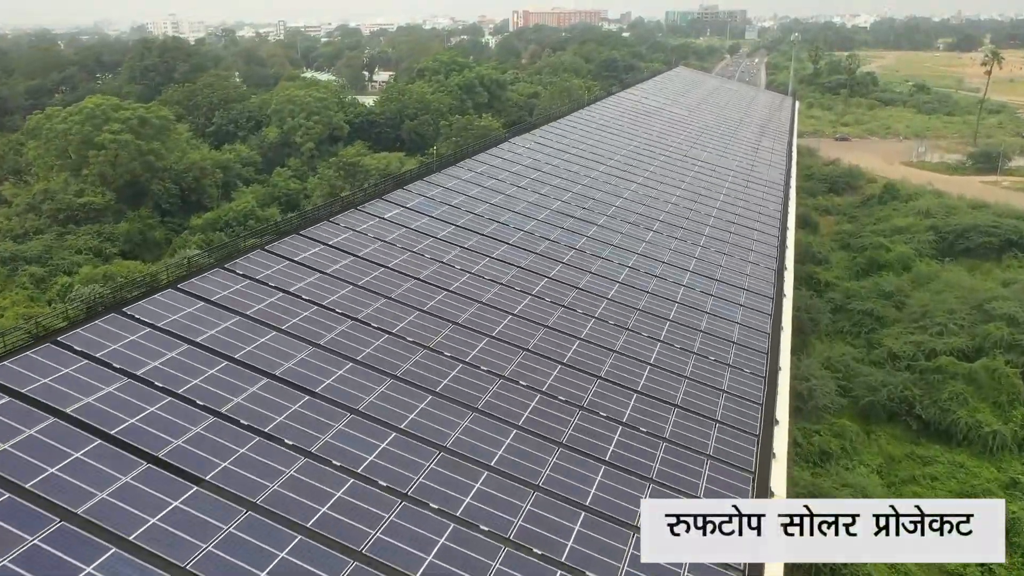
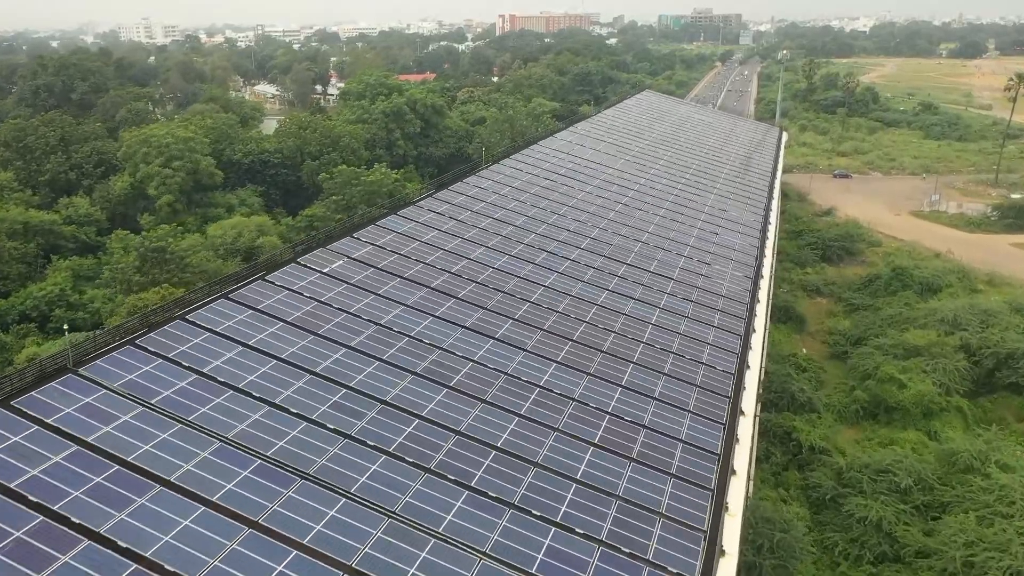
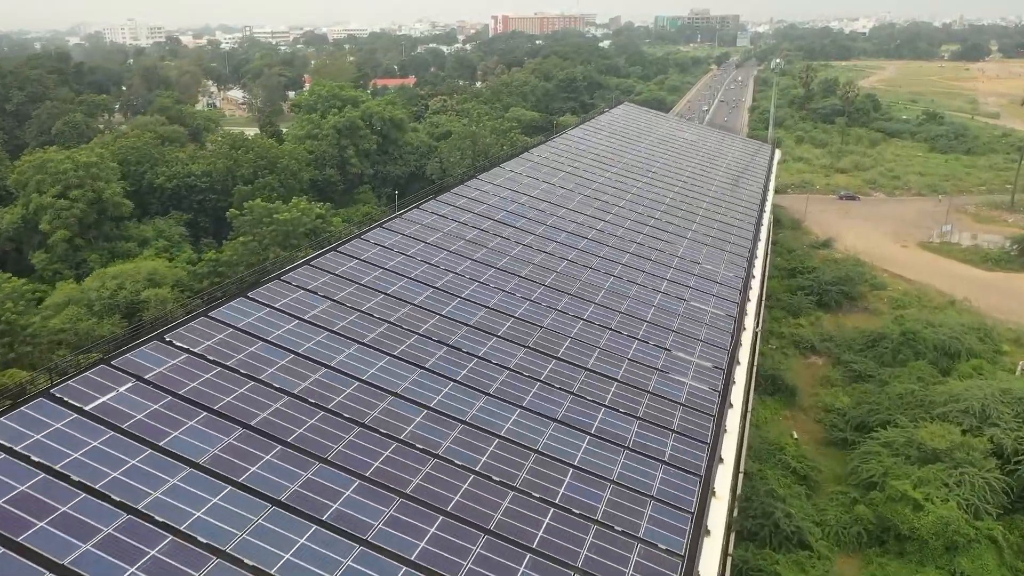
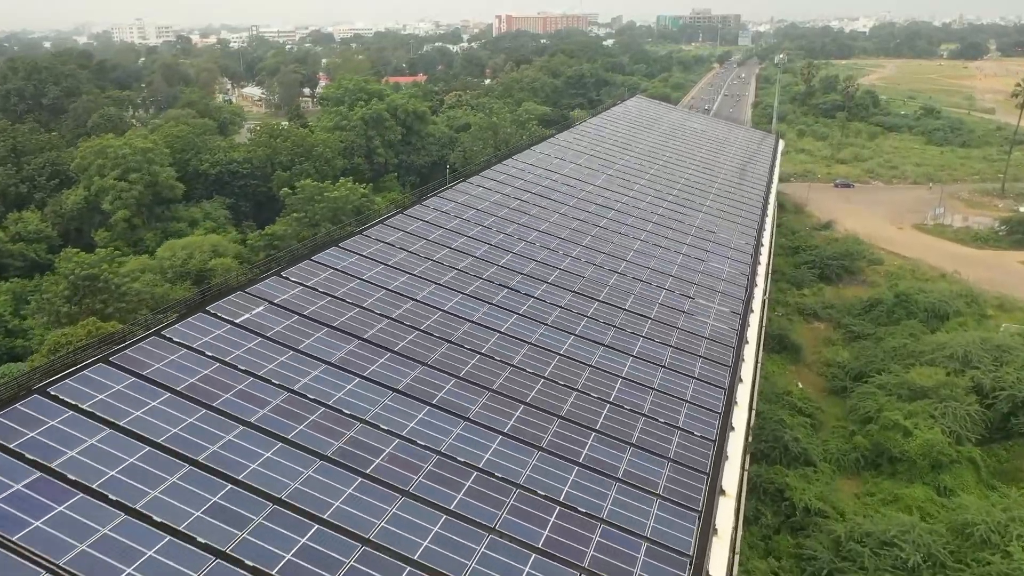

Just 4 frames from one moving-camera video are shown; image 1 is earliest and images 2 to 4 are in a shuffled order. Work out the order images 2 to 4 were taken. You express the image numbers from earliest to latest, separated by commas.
2, 4, 3
